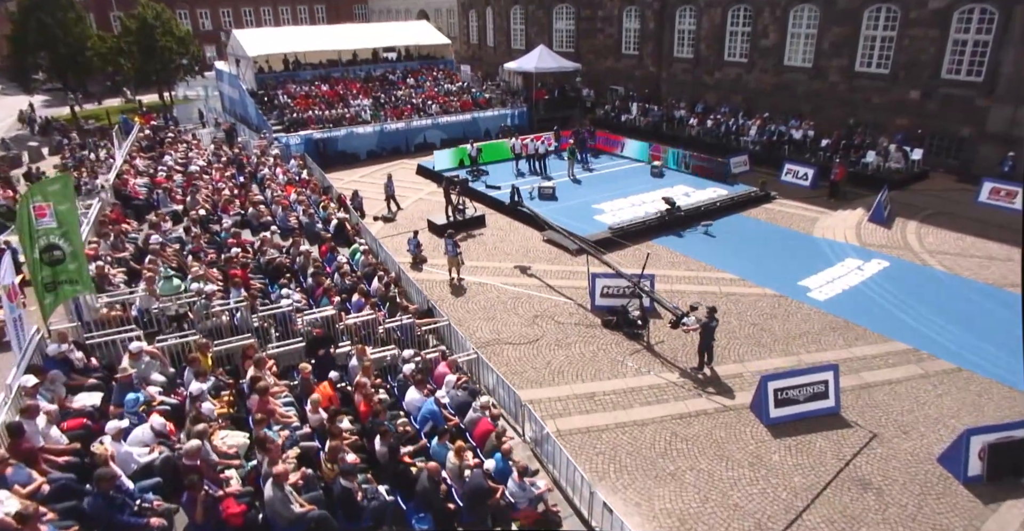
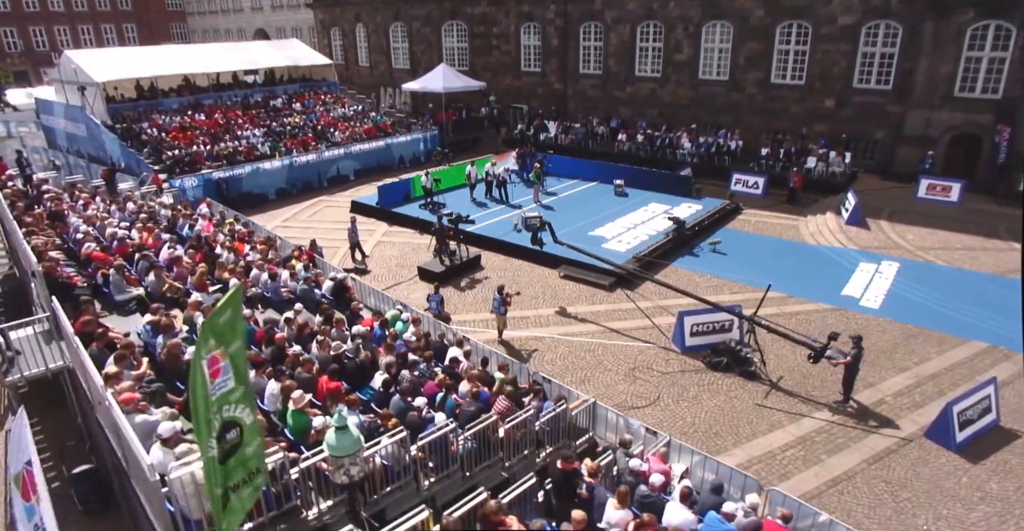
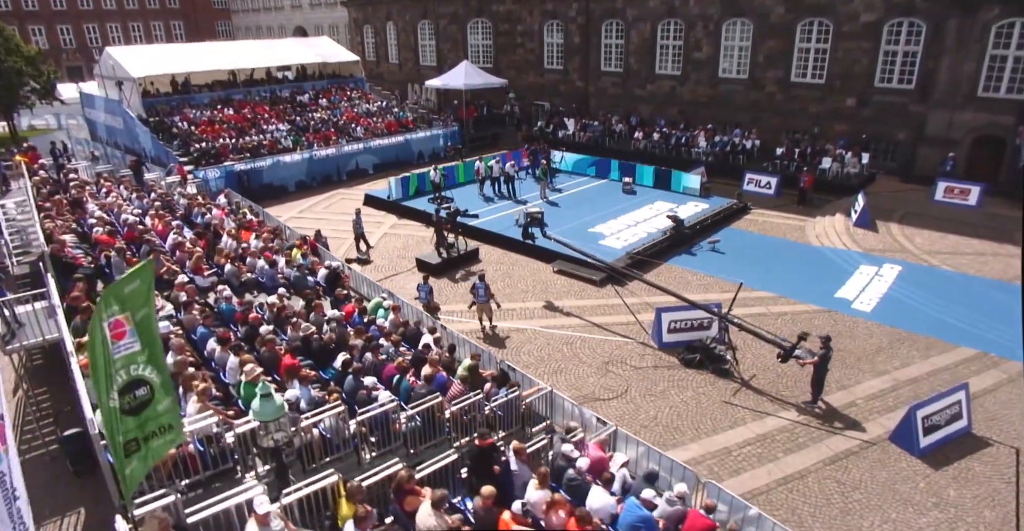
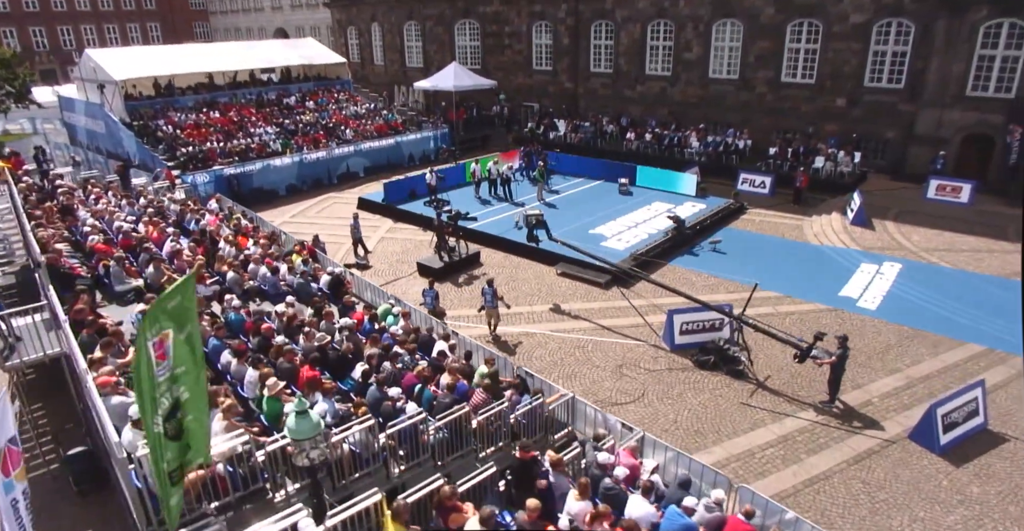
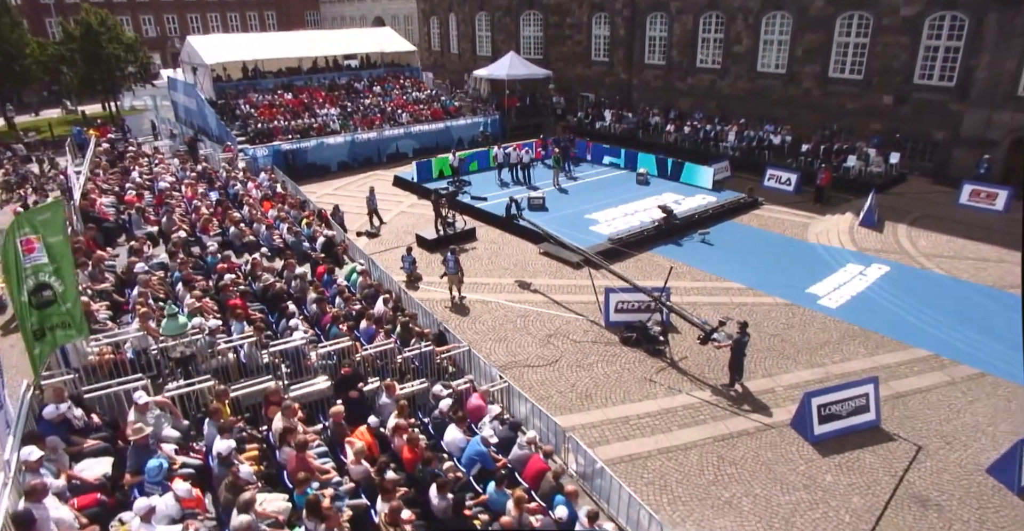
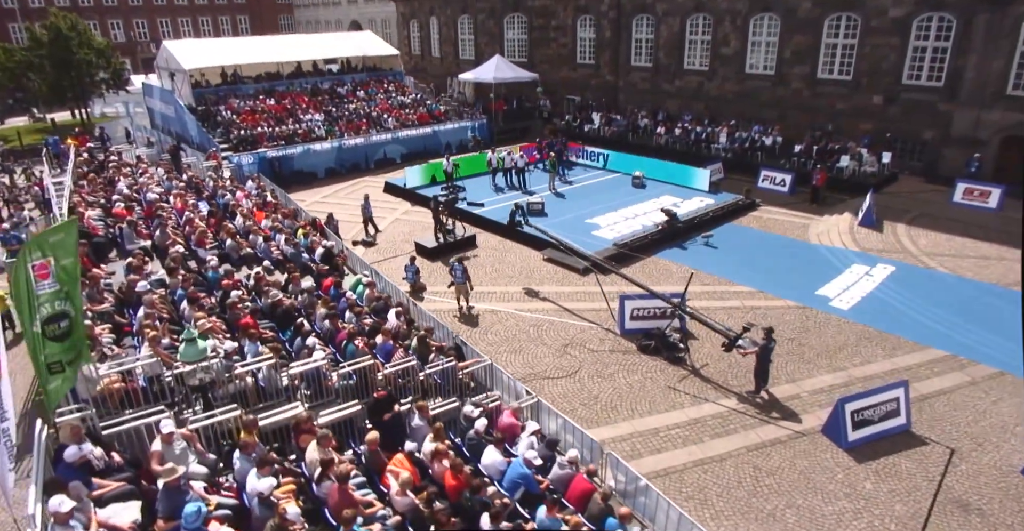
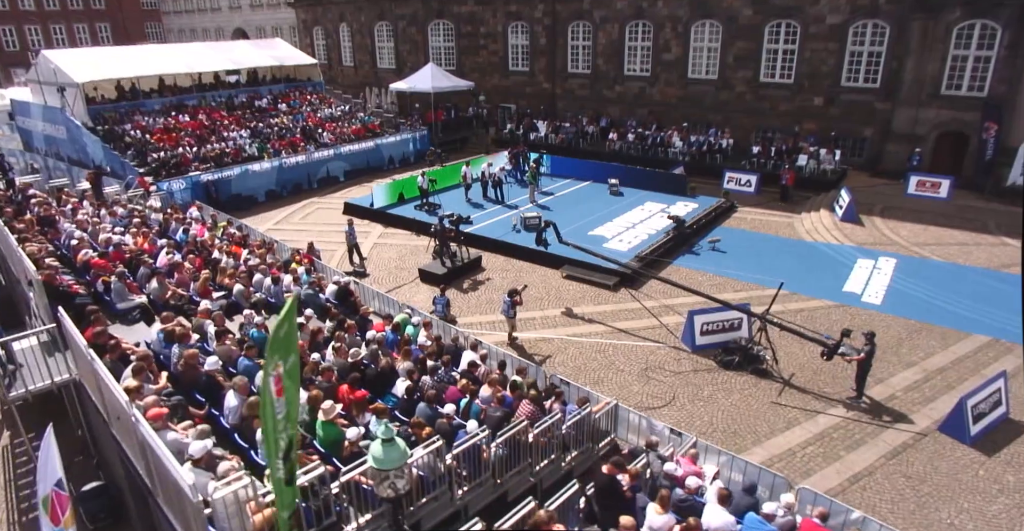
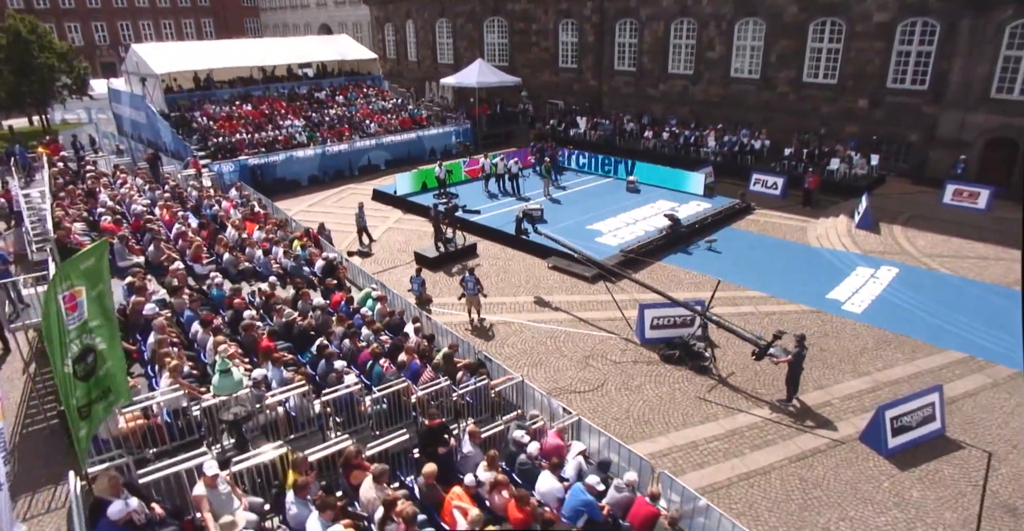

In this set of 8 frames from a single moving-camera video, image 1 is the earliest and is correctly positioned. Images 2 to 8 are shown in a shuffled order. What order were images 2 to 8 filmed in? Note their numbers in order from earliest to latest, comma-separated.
5, 6, 8, 3, 4, 2, 7
